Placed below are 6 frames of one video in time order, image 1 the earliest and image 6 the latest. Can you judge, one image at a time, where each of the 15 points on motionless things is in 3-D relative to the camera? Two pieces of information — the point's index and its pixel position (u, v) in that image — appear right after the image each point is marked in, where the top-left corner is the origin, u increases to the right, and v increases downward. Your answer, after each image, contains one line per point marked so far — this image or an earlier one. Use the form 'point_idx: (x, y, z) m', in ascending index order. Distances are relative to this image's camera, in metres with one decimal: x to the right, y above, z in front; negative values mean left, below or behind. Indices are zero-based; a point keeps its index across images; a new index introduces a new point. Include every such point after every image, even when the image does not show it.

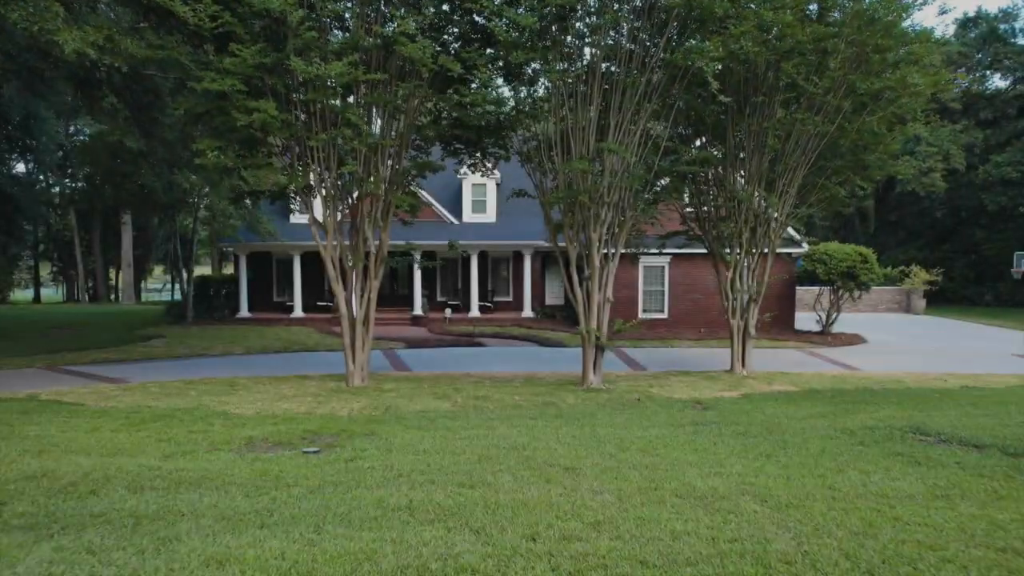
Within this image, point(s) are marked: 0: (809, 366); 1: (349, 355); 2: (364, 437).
0: (+6.4, -1.7, +14.8) m
1: (-2.7, -1.1, +11.1) m
2: (-1.4, -1.4, +6.2) m
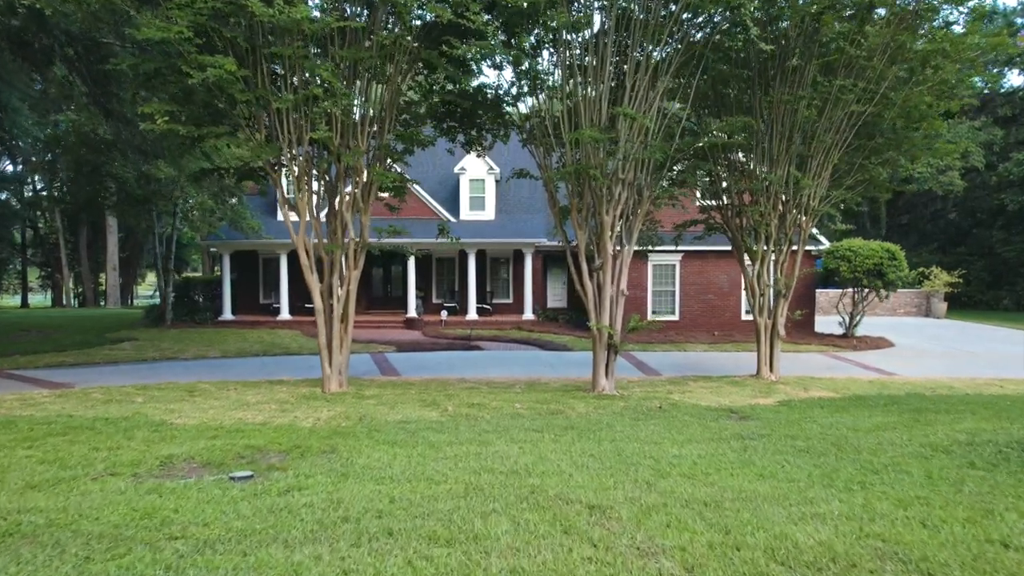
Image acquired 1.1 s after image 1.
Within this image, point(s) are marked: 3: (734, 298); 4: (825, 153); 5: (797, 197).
0: (+6.4, -1.6, +13.4) m
1: (-2.7, -1.0, +9.7) m
2: (-1.4, -1.2, +4.8) m
3: (+6.4, -0.3, +19.6) m
4: (+5.2, +2.3, +11.3) m
5: (+4.8, +1.5, +11.3) m
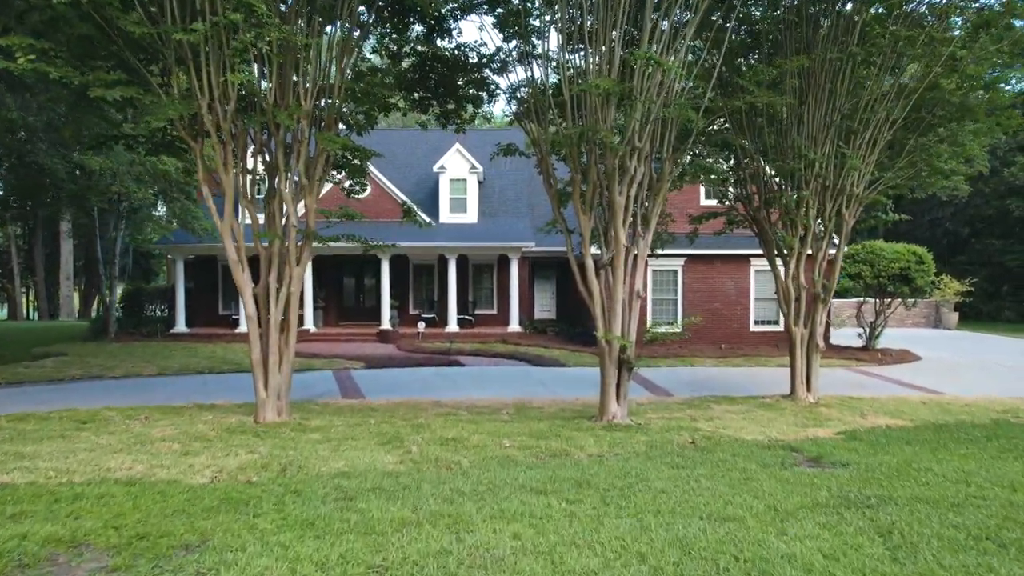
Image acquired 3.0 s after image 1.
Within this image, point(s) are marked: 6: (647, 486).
0: (+6.2, -1.7, +11.5) m
1: (-2.8, -1.0, +7.6) m
2: (-1.4, -1.1, +2.7) m
3: (+6.0, -0.5, +17.8) m
4: (+5.0, +2.2, +9.5) m
5: (+4.6, +1.5, +9.5) m
6: (+0.8, -1.2, +4.2) m
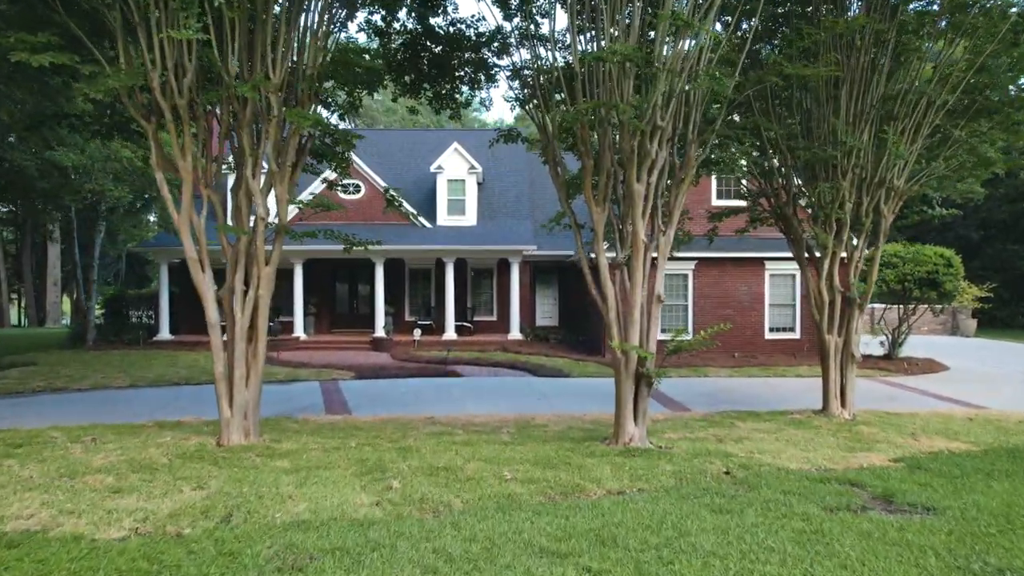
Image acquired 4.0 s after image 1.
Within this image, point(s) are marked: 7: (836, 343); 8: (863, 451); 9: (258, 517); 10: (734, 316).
0: (+6.2, -1.8, +10.5) m
1: (-2.8, -1.0, +6.6) m
2: (-1.4, -1.1, +1.7) m
3: (+6.0, -0.6, +16.8) m
4: (+5.1, +2.2, +8.5) m
5: (+4.6, +1.4, +8.5) m
6: (+0.9, -1.2, +3.2) m
7: (+4.2, -0.7, +8.8) m
8: (+3.3, -1.5, +6.3) m
9: (-1.5, -1.3, +3.8) m
10: (+5.5, -0.7, +16.8) m
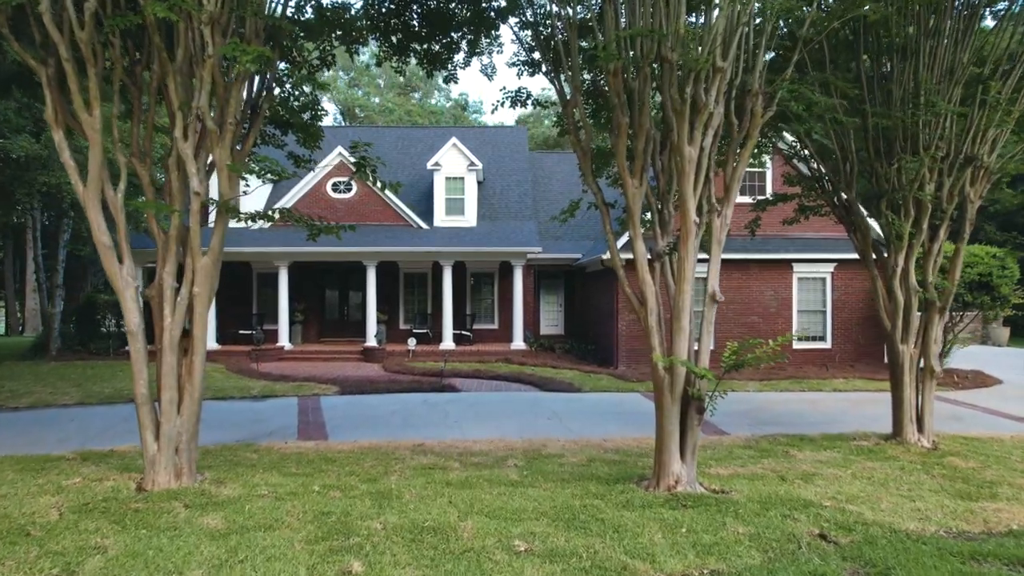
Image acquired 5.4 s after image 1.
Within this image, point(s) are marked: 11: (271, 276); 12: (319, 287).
0: (+6.3, -1.8, +8.9) m
1: (-2.8, -1.0, +5.1) m
2: (-1.3, -1.0, +0.2) m
3: (+6.1, -0.7, +15.3) m
4: (+5.1, +2.2, +7.0) m
5: (+4.7, +1.4, +7.0) m
6: (+0.9, -1.2, +1.7) m
7: (+4.3, -0.7, +7.3) m
8: (+3.3, -1.5, +4.7) m
9: (-1.4, -1.2, +2.3) m
10: (+5.6, -0.8, +15.2) m
11: (-6.7, +0.3, +18.8) m
12: (-5.4, +0.1, +19.0) m
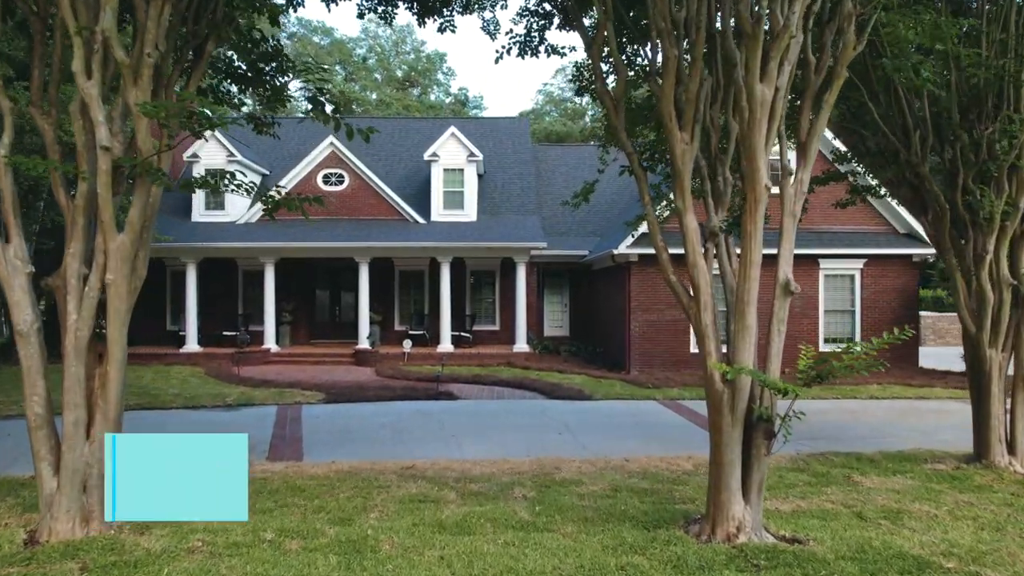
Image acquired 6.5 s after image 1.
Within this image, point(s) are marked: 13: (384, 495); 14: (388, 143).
0: (+6.4, -1.7, +7.7) m
1: (-2.7, -0.9, +3.9) m
2: (-1.2, -0.9, -1.0) m
3: (+6.2, -0.7, +14.1) m
4: (+5.2, +2.2, +5.8) m
5: (+4.7, +1.5, +5.8) m
6: (+1.0, -1.1, +0.5) m
7: (+4.4, -0.7, +6.1) m
8: (+3.4, -1.4, +3.5) m
9: (-1.3, -1.1, +1.1) m
10: (+5.6, -0.8, +14.0) m
11: (-6.6, +0.4, +17.5) m
12: (-5.4, +0.1, +17.7) m
13: (-1.0, -1.6, +5.2) m
14: (-3.5, +4.1, +19.4) m
